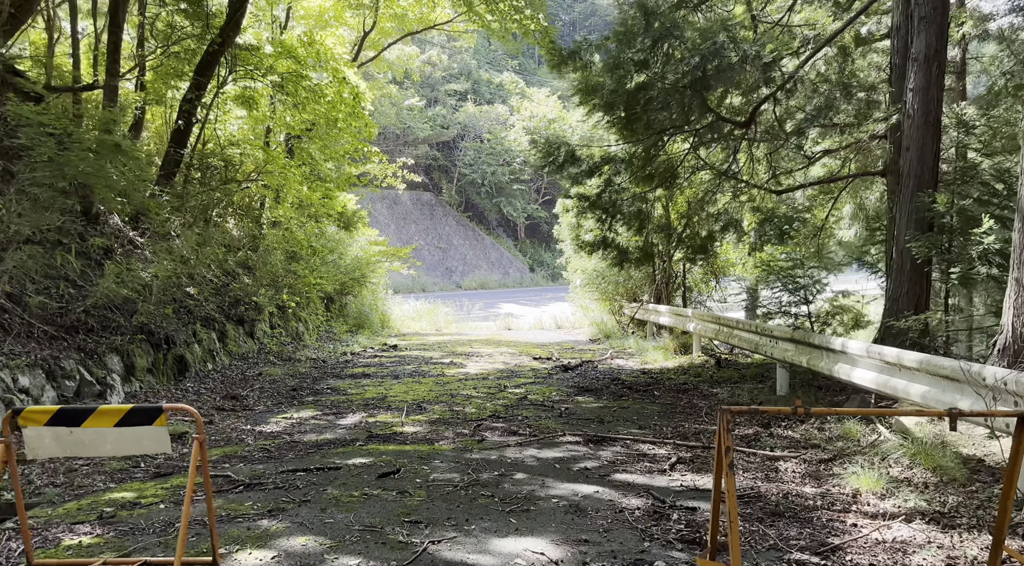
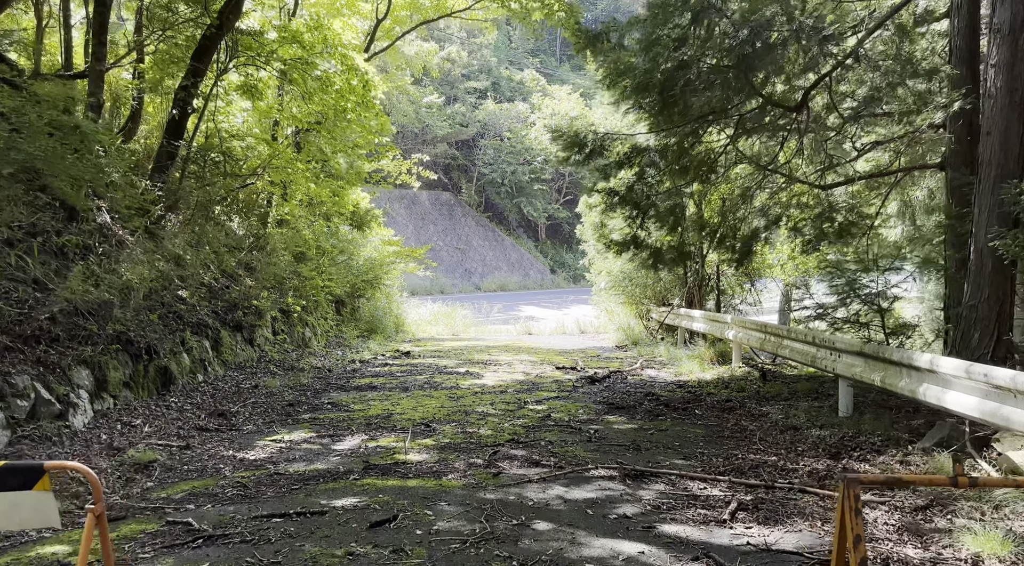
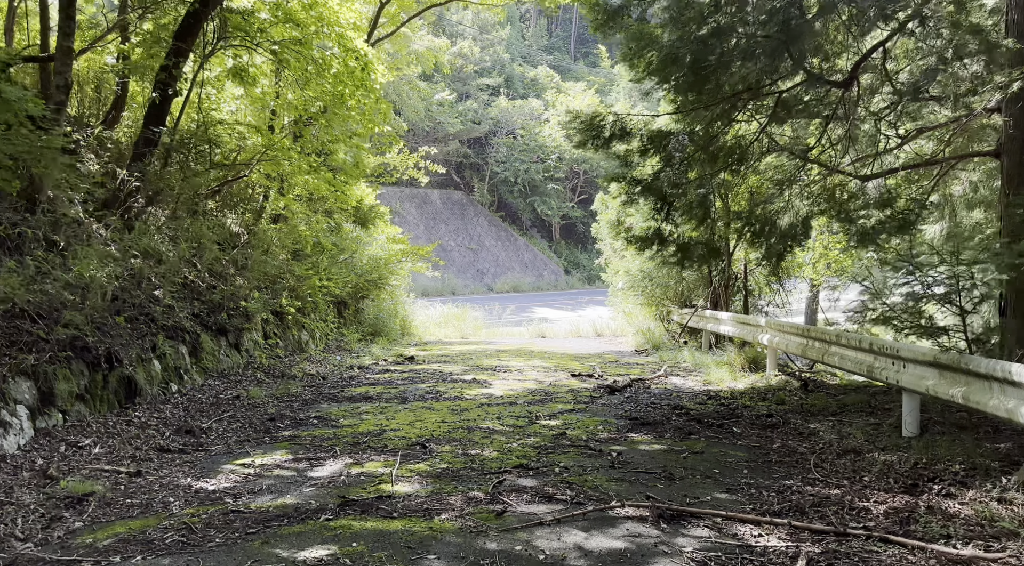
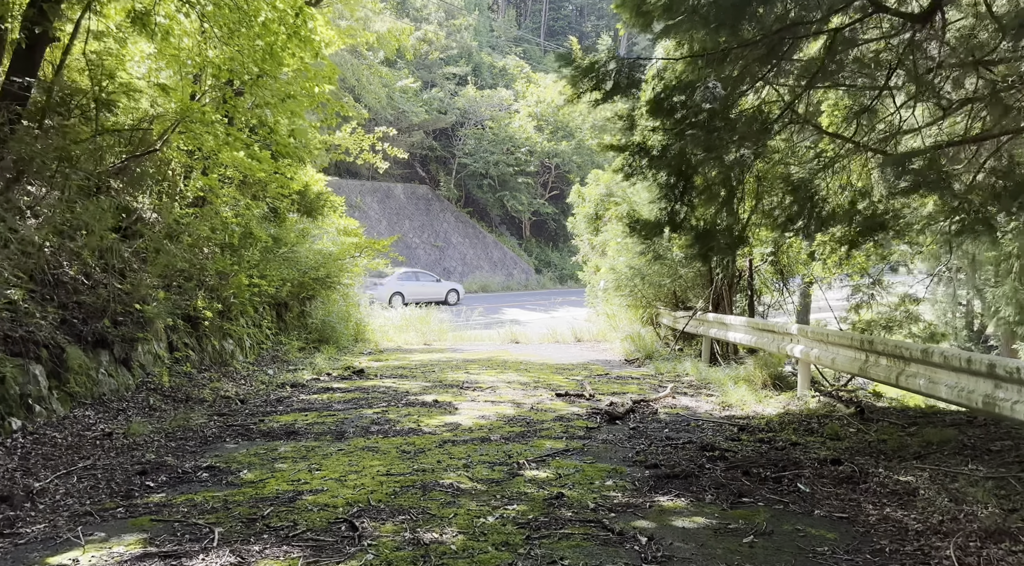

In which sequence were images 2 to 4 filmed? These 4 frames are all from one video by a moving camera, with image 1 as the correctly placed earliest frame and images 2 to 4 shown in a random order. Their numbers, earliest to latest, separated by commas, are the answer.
2, 3, 4
